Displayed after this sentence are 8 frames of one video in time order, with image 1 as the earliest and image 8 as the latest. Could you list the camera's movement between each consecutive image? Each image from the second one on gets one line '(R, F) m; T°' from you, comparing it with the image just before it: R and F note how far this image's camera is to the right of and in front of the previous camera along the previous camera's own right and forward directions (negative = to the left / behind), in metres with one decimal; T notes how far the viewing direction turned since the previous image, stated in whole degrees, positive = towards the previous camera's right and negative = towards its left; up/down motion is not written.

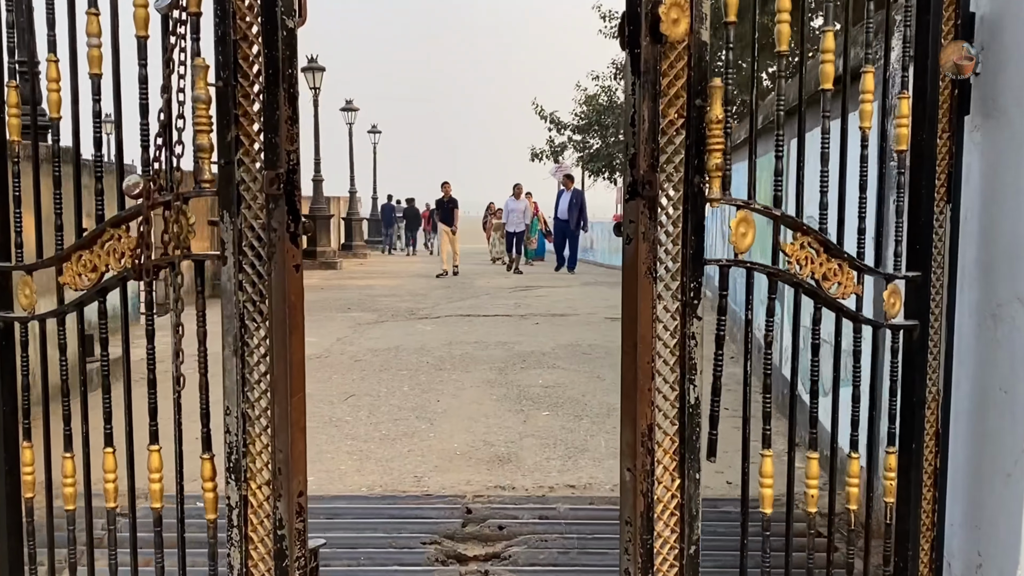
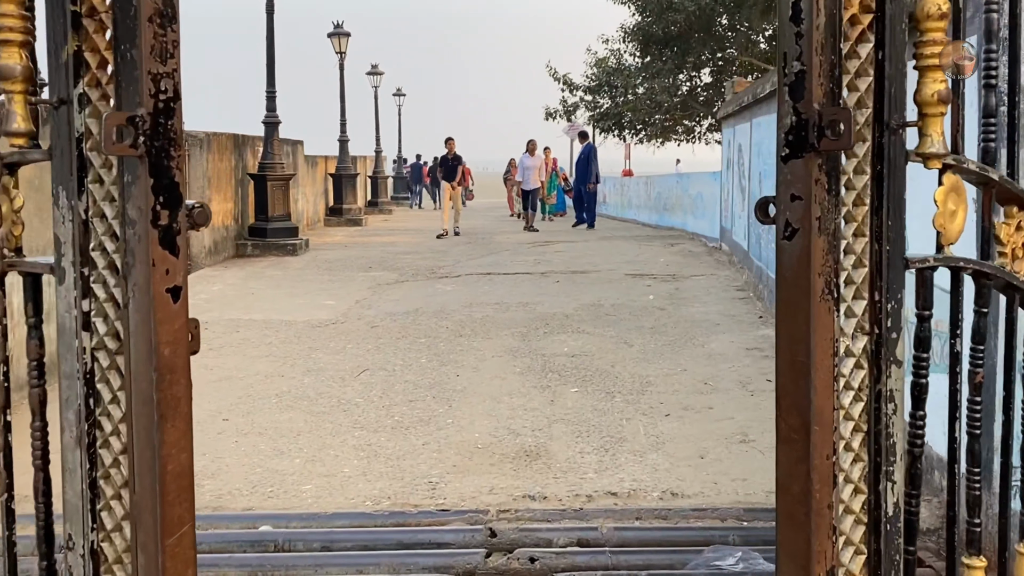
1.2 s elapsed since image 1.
(0.0, +0.7) m; -2°
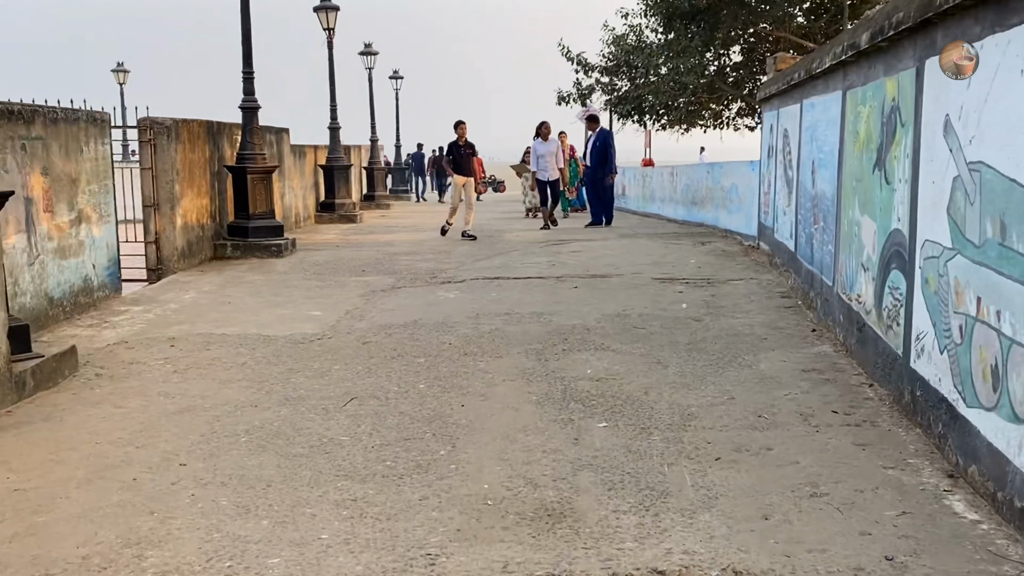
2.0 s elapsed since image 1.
(-0.1, +0.7) m; 0°
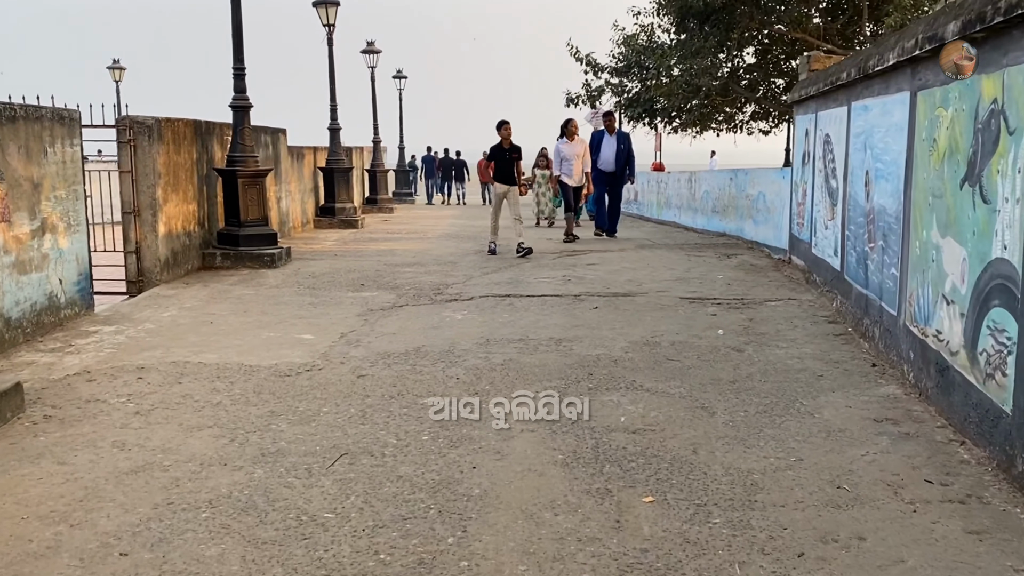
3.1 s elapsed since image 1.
(-0.1, +0.8) m; 0°
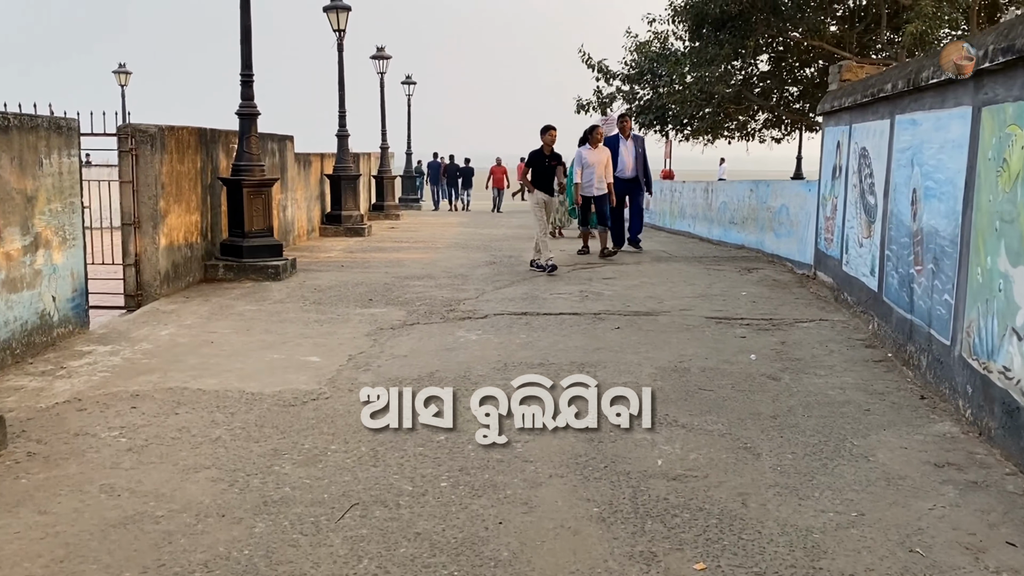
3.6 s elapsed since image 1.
(-0.1, +0.4) m; 0°
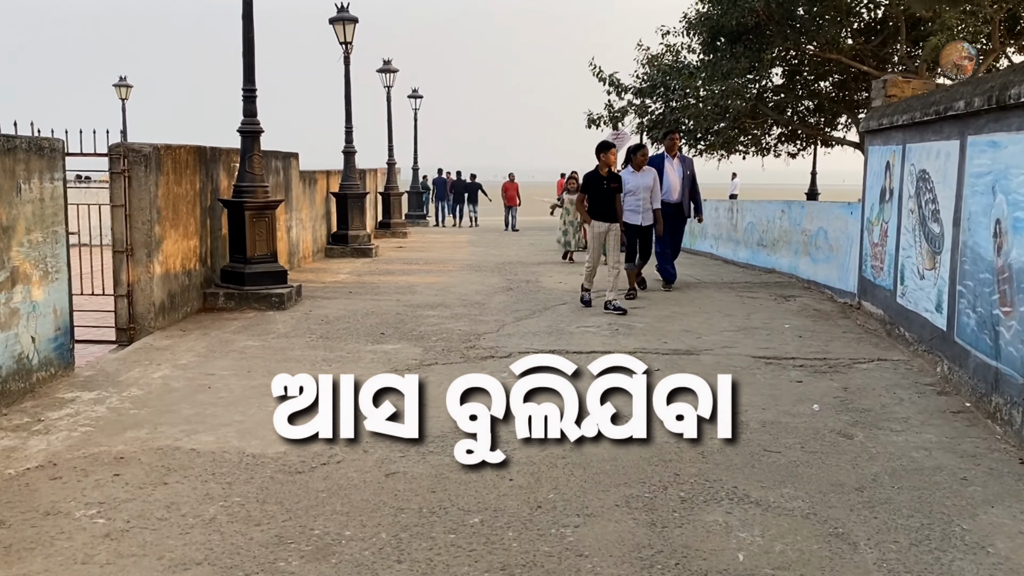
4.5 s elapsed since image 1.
(-0.2, +0.7) m; 0°
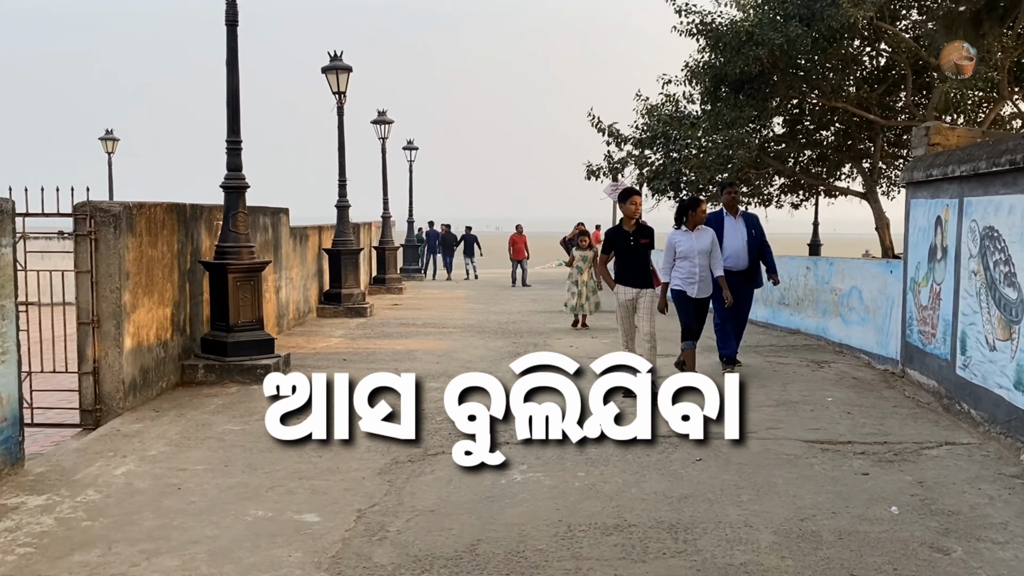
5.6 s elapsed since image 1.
(-0.2, +0.8) m; 0°
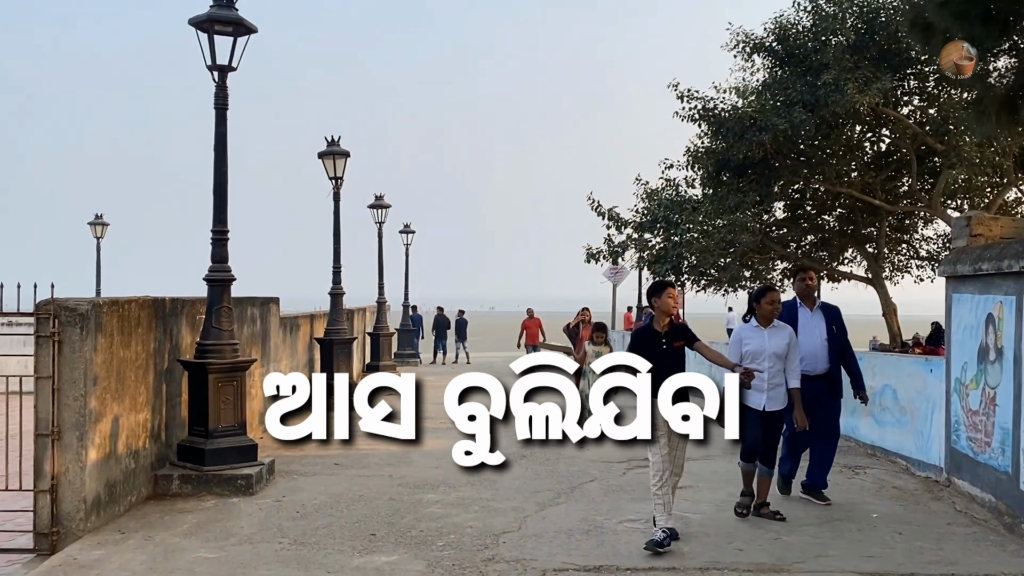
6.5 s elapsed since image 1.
(-0.1, +0.7) m; 0°
